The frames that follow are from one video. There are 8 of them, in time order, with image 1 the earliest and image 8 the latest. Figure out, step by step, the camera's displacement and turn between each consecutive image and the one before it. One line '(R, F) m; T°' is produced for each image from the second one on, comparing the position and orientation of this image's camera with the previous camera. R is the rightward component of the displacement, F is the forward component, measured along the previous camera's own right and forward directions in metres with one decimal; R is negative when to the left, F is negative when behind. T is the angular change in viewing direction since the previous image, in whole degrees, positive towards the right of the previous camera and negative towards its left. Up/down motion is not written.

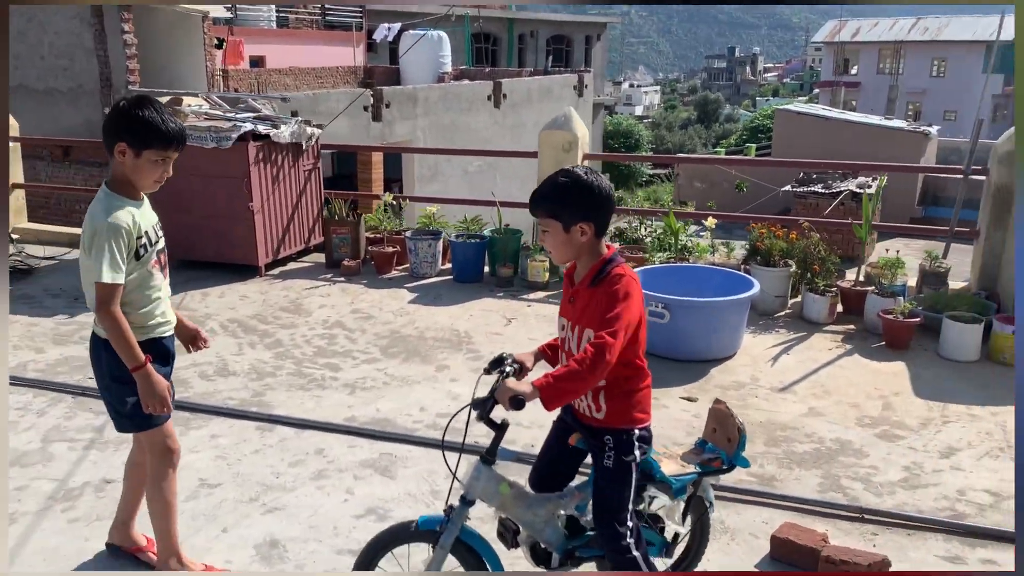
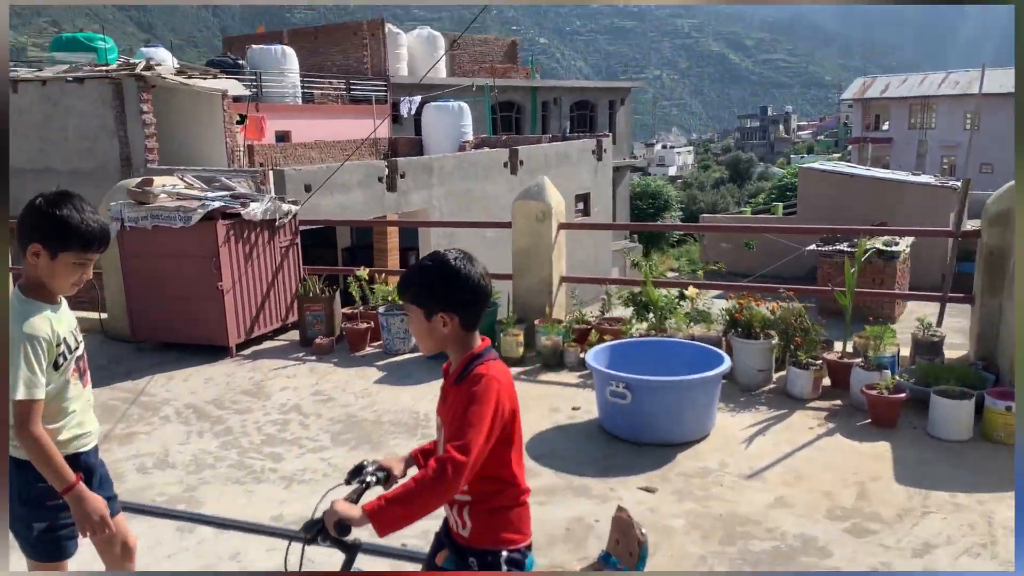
(+0.5, +0.2) m; -3°
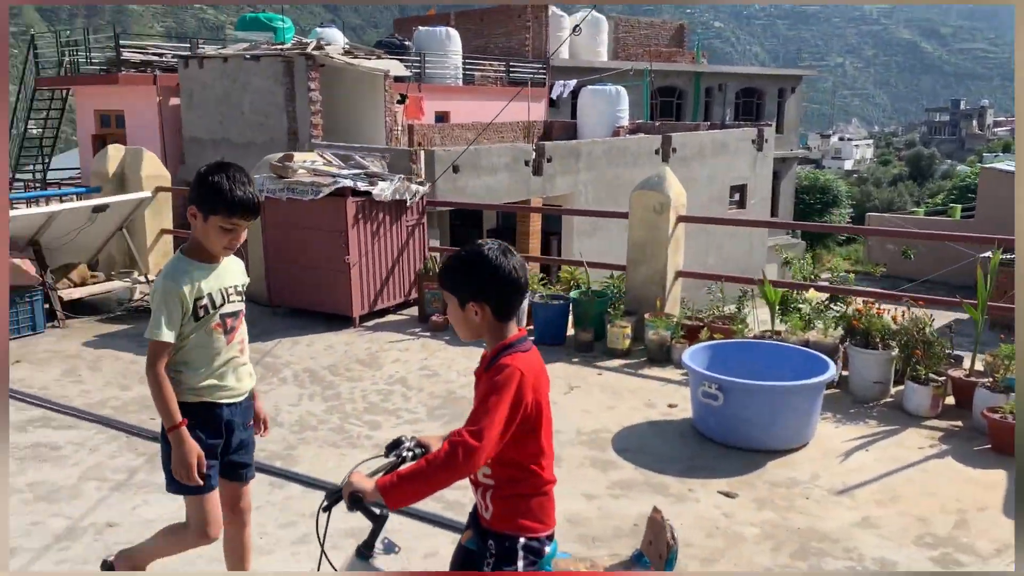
(+0.3, 0.0) m; -10°
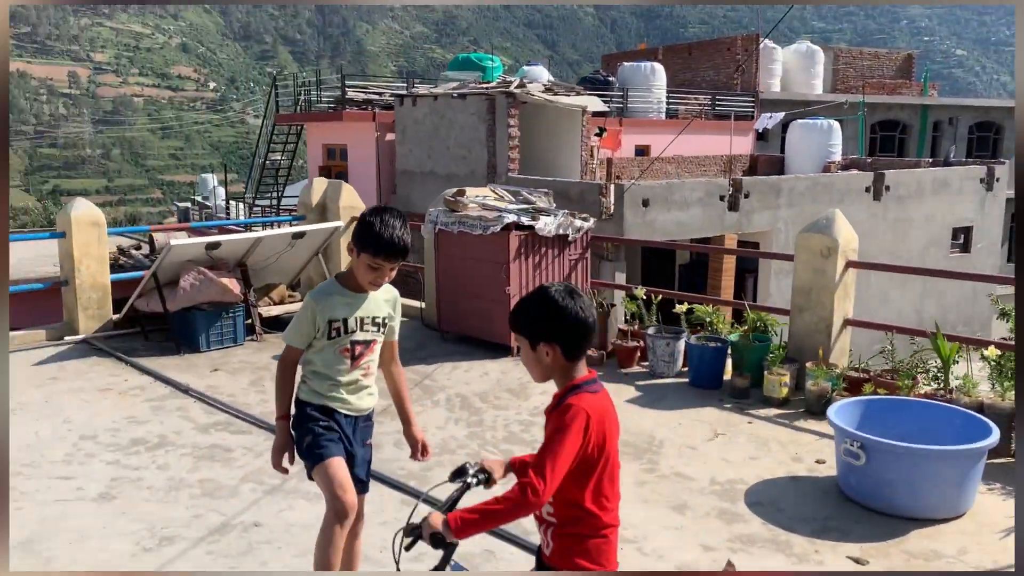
(+0.4, 0.0) m; -13°
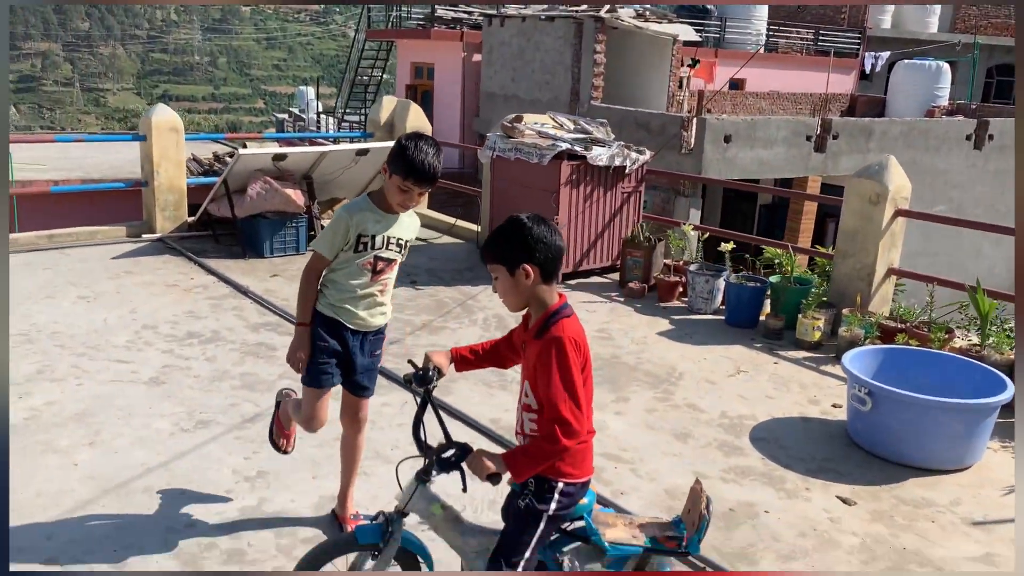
(+0.3, -0.1) m; -6°
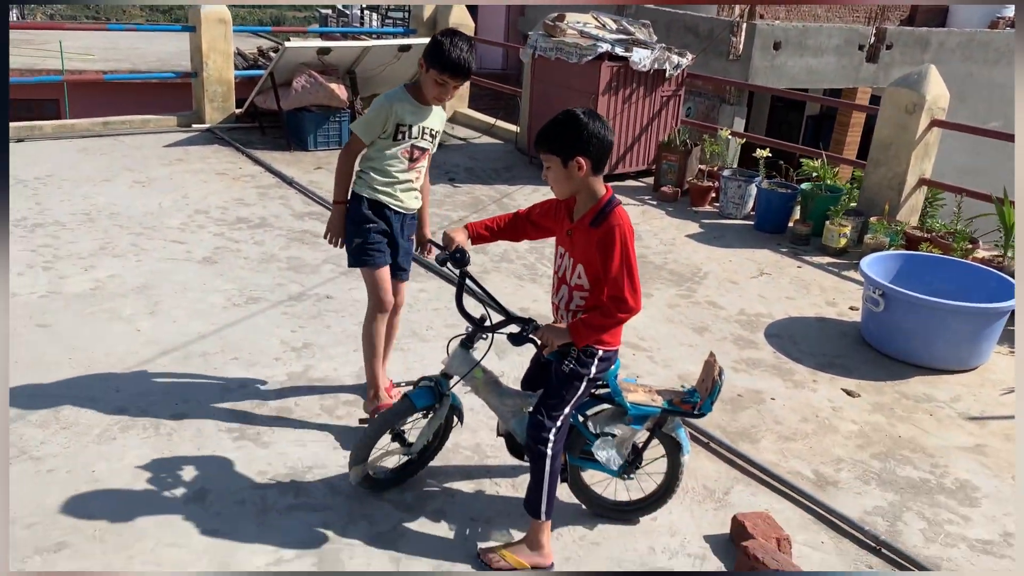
(0.0, -0.2) m; -2°
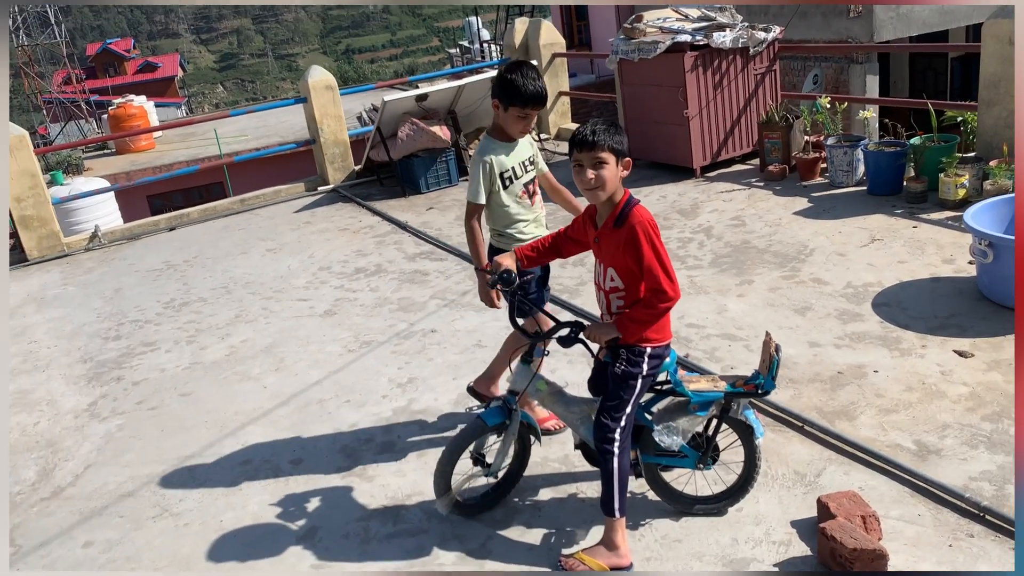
(+0.4, -0.1) m; -11°
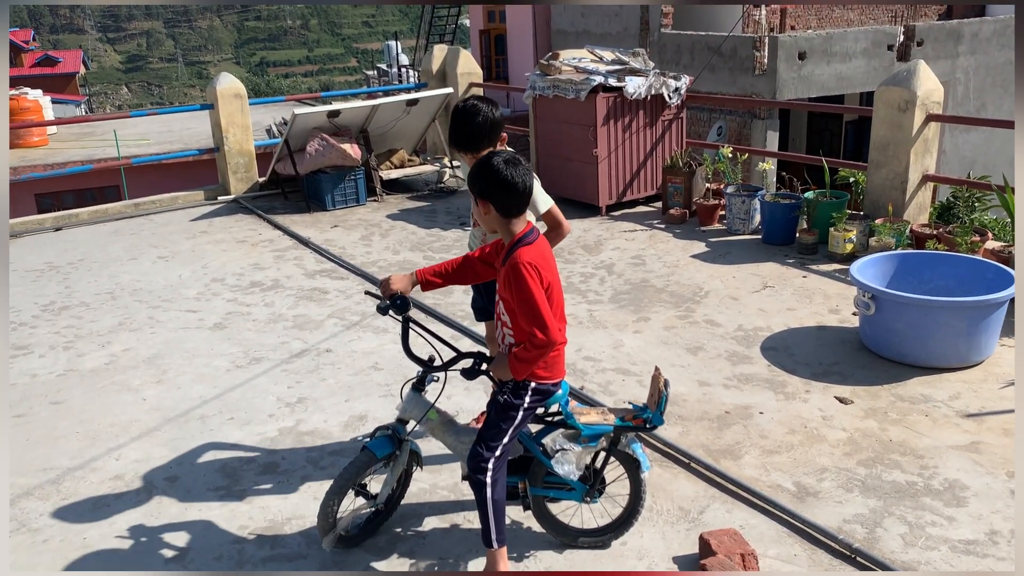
(0.0, 0.0) m; +6°
